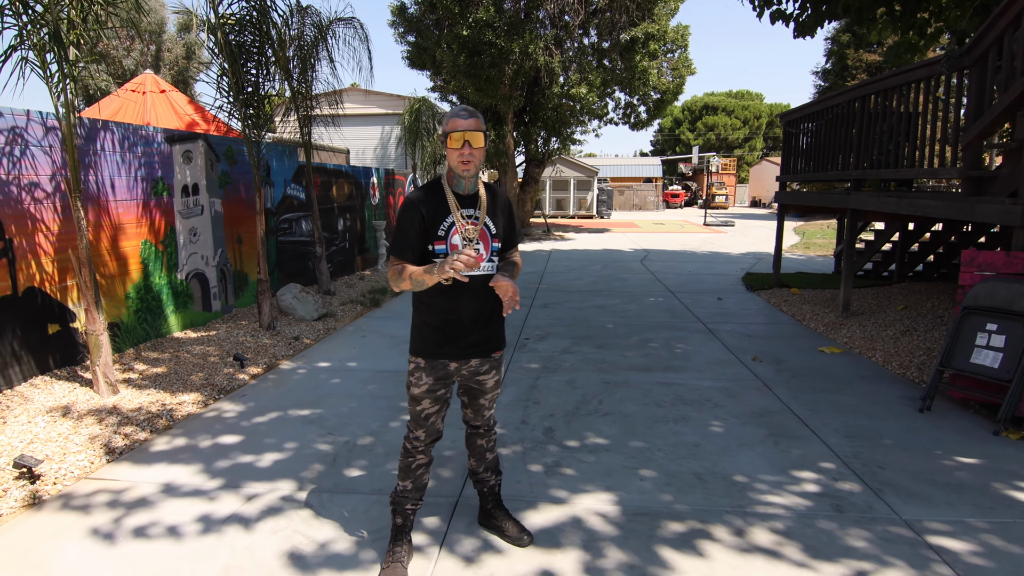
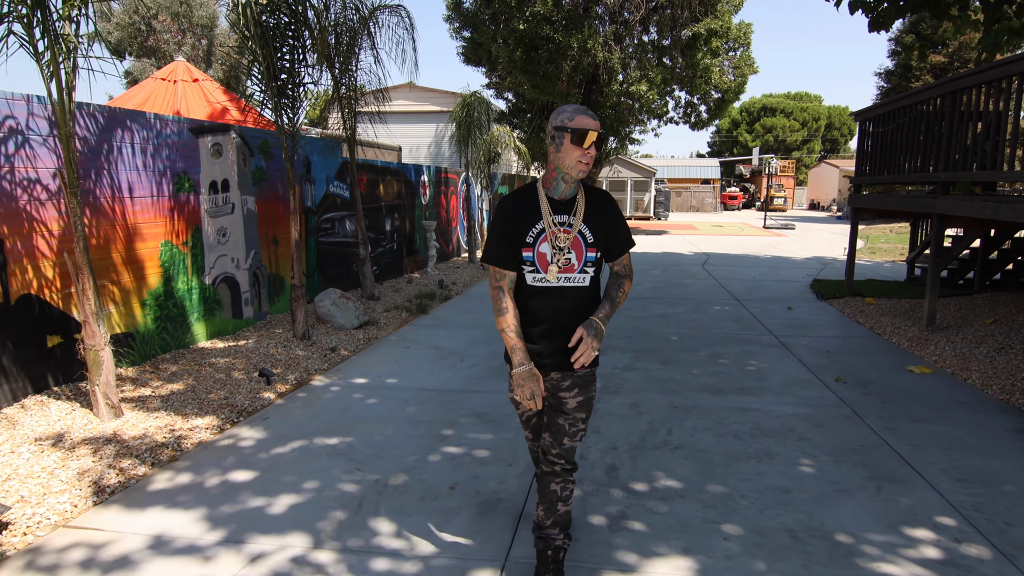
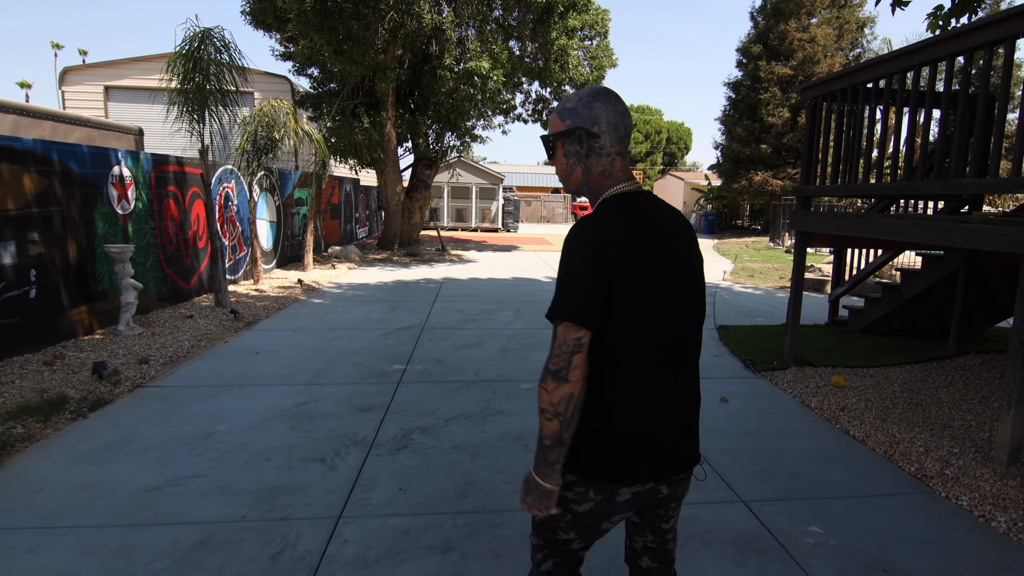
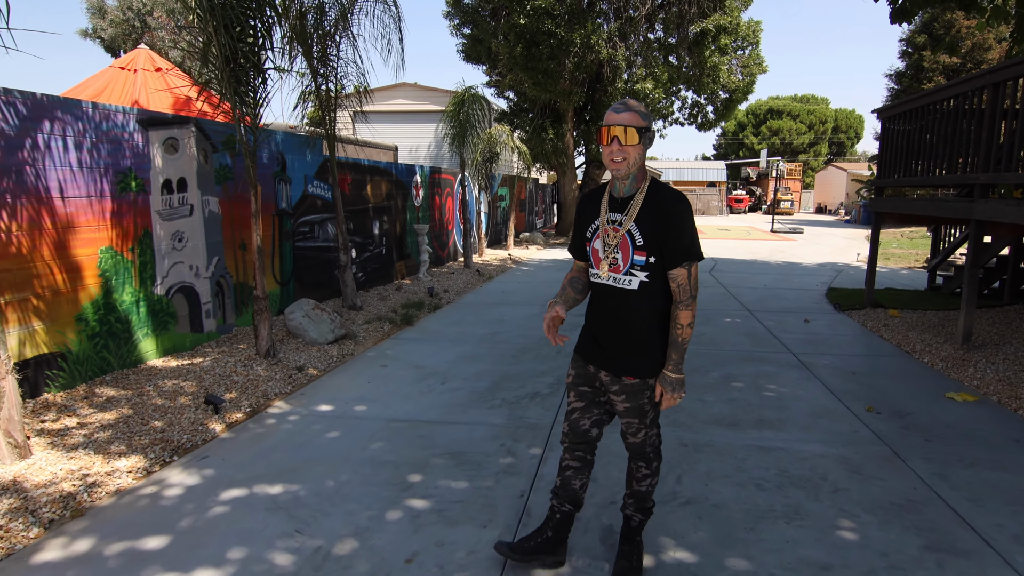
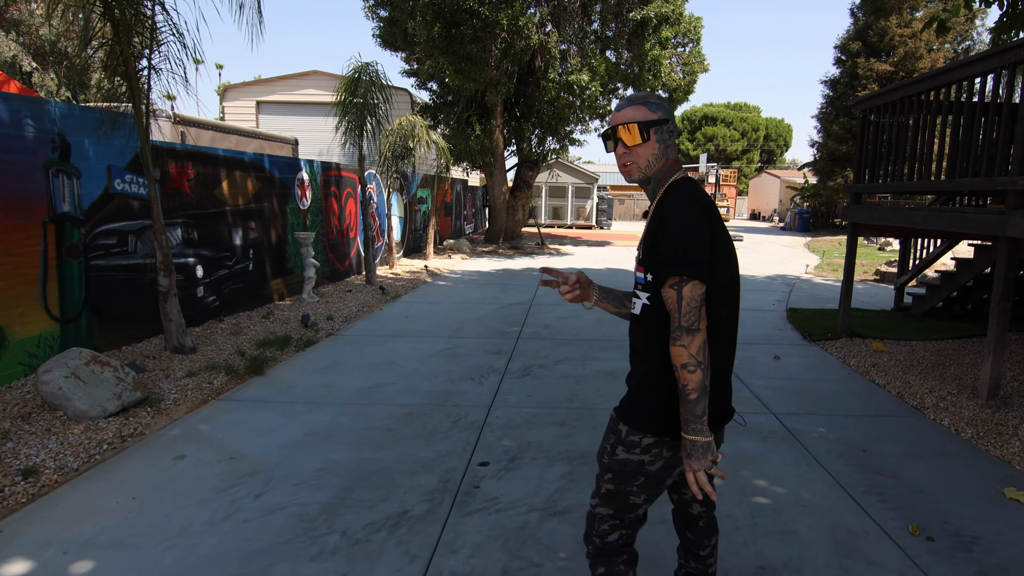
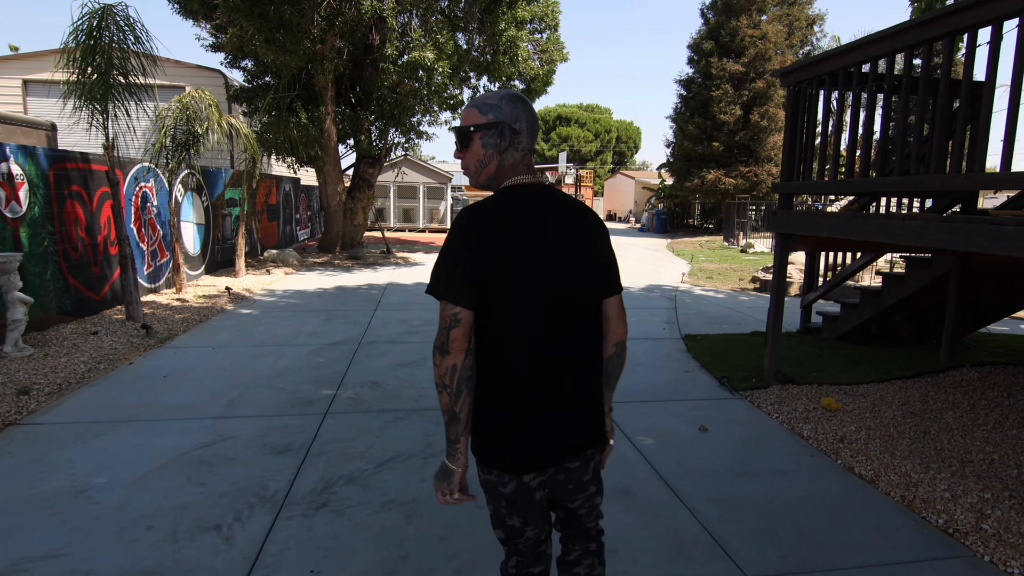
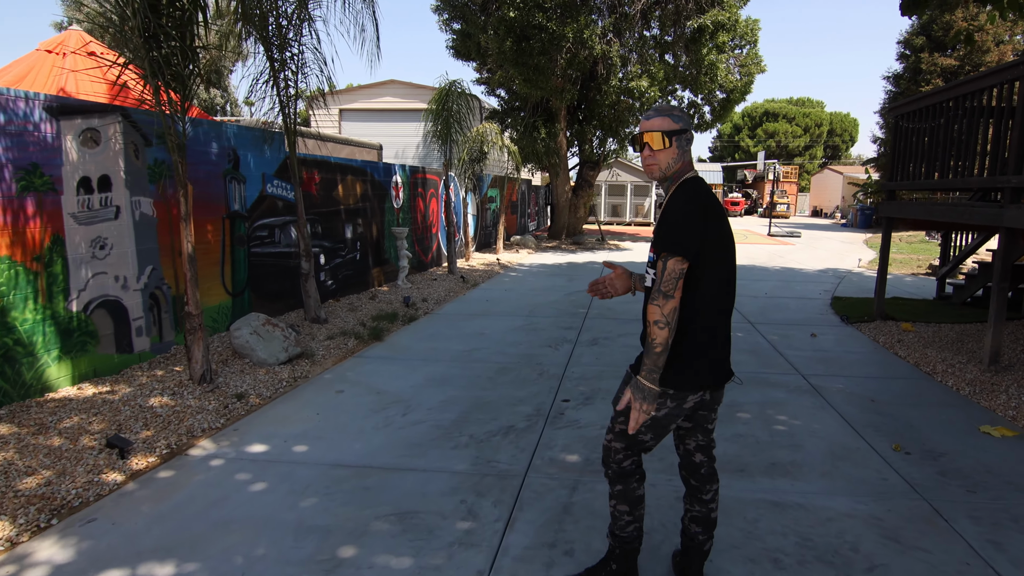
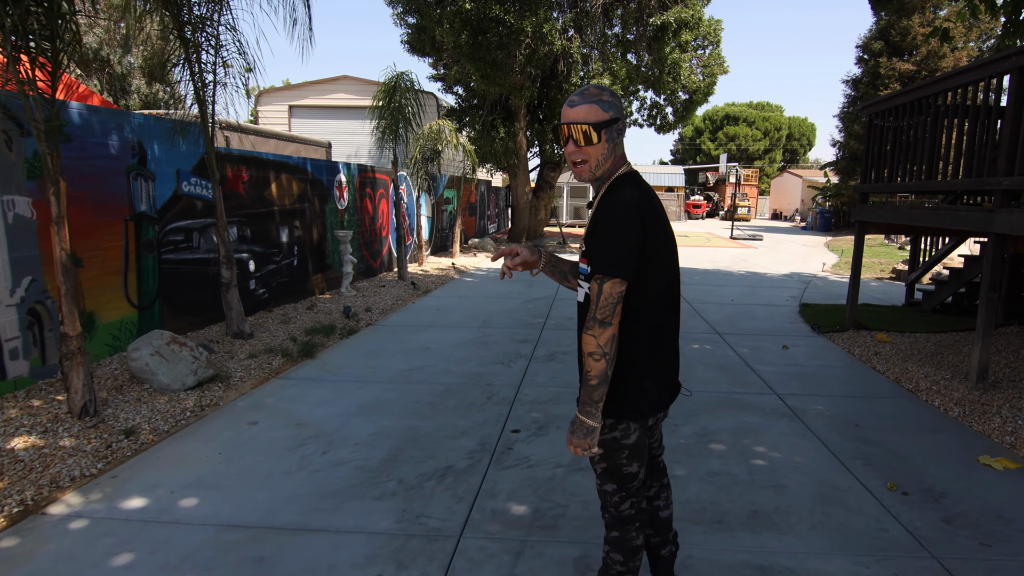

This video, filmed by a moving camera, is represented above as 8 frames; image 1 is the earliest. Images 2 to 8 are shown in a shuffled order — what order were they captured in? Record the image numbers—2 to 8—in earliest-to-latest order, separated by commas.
2, 4, 7, 8, 5, 3, 6
